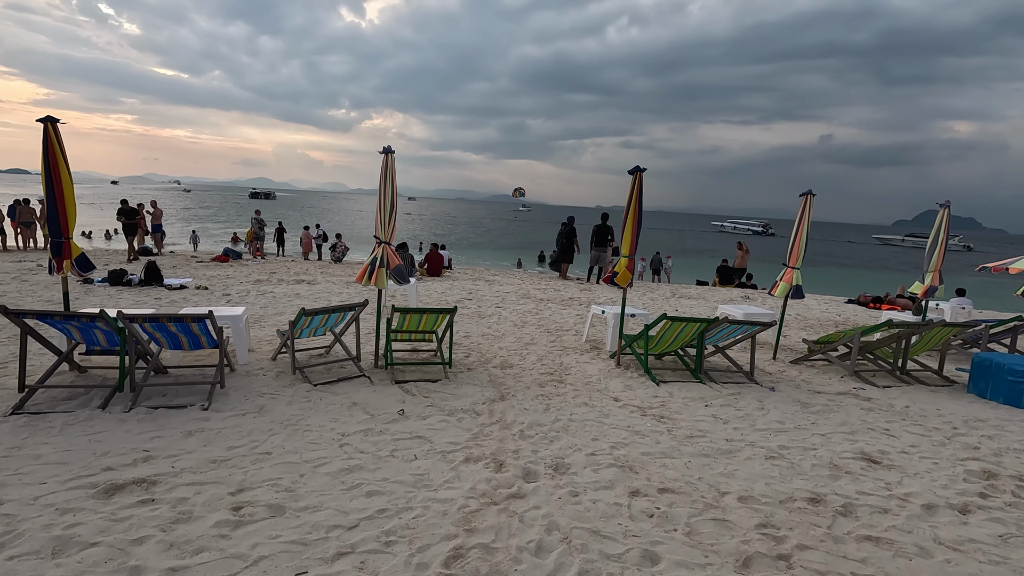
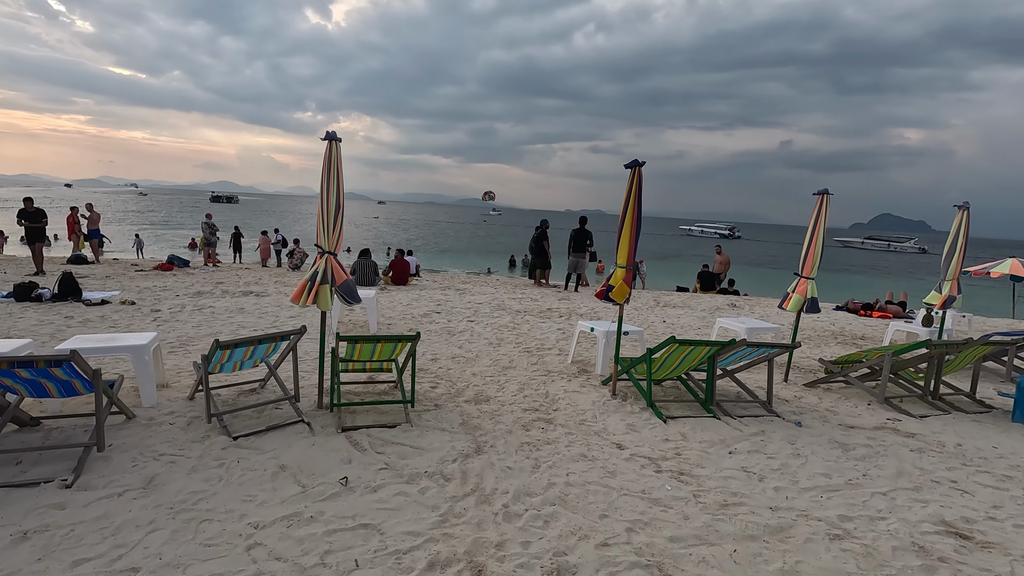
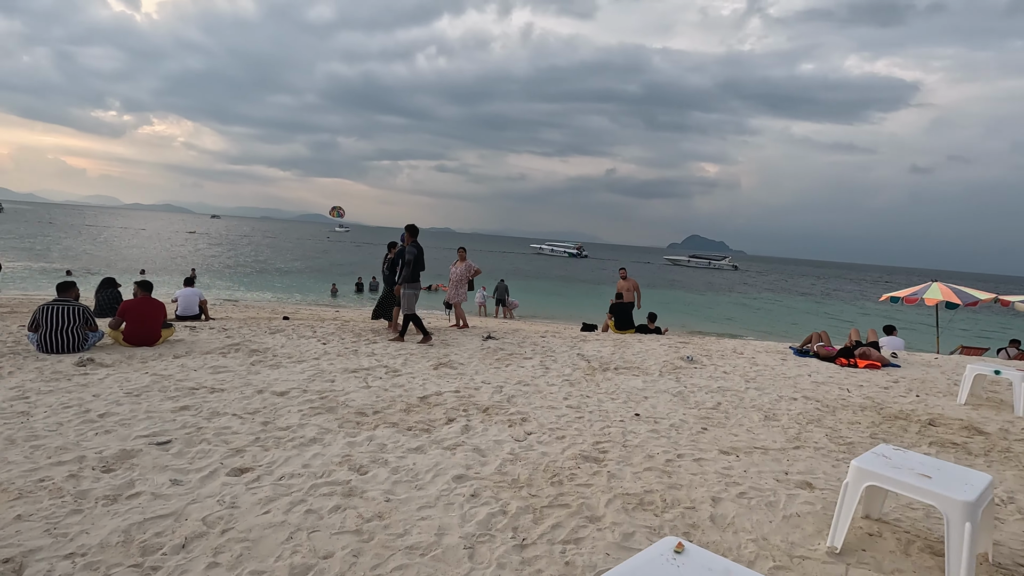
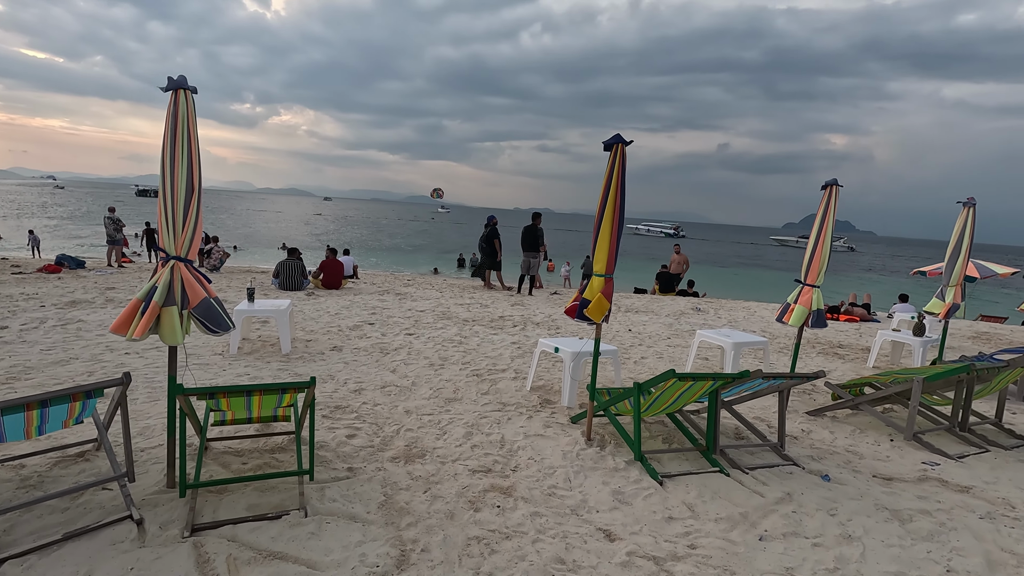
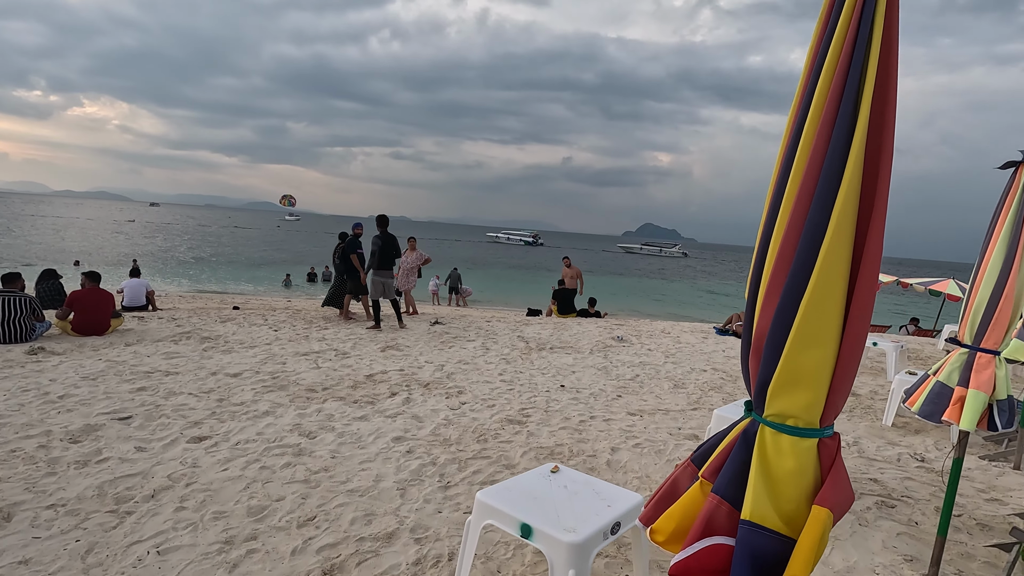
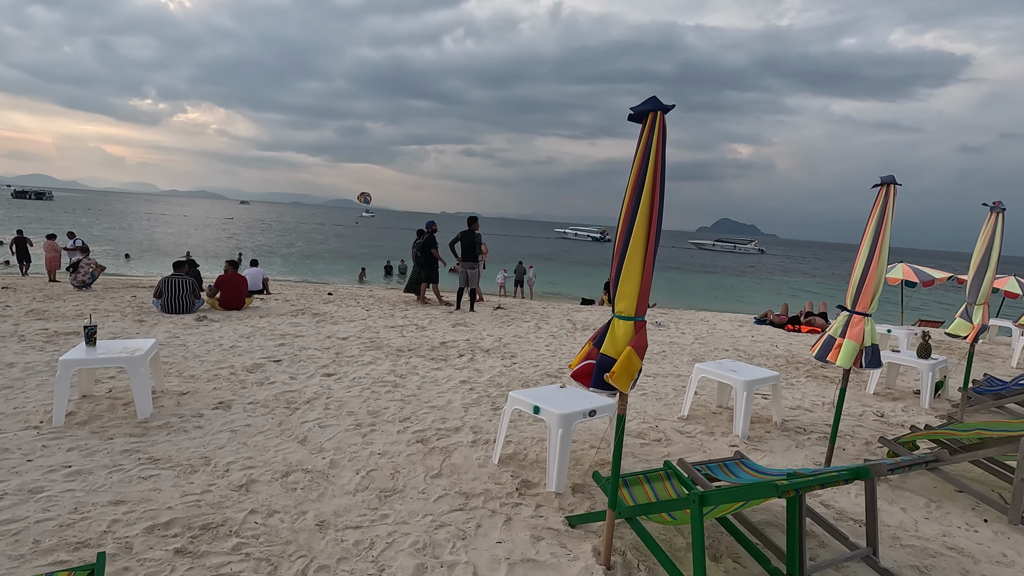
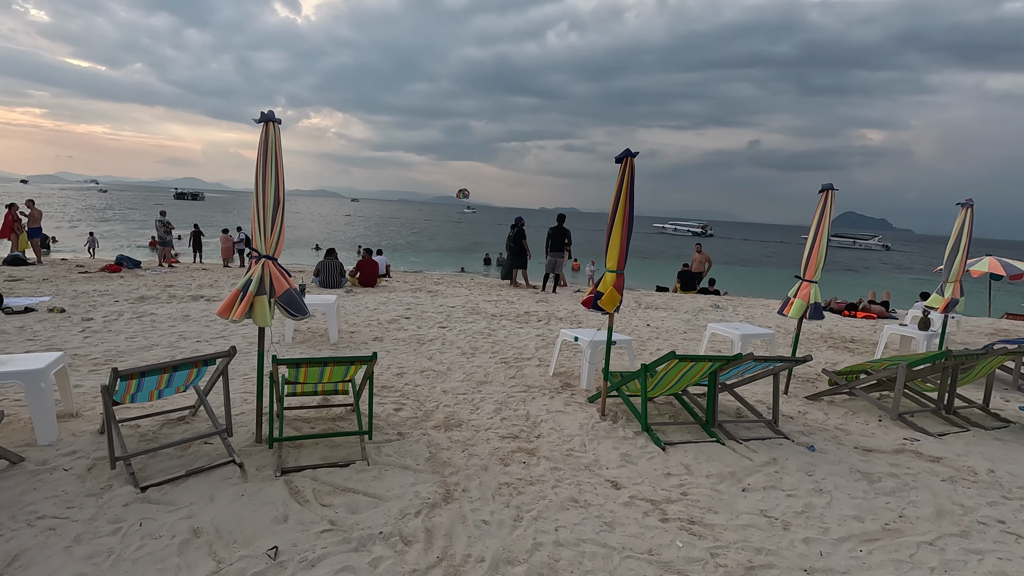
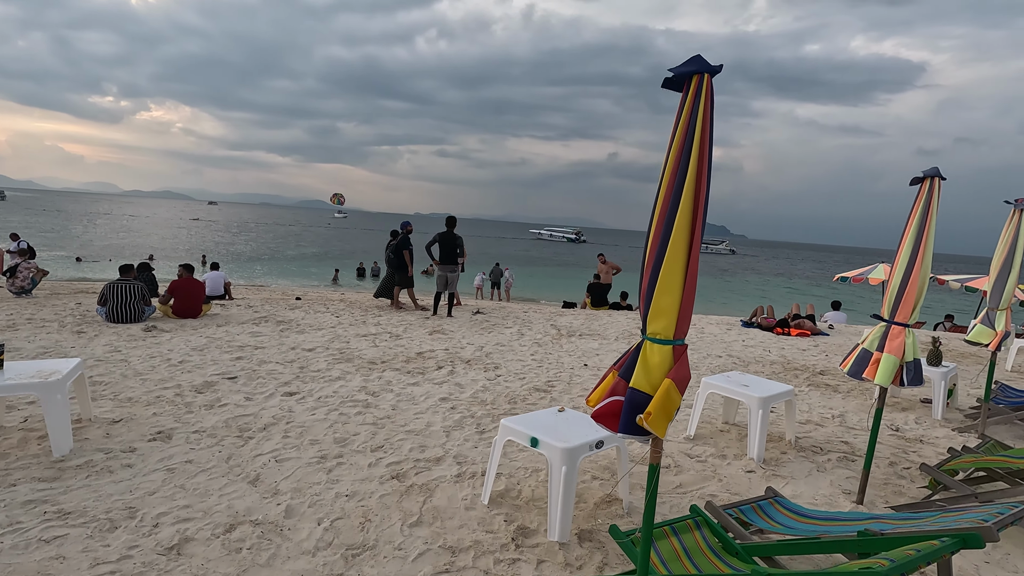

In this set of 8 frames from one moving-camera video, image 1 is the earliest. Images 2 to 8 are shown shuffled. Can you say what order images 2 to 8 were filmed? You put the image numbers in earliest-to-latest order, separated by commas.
2, 7, 4, 6, 8, 5, 3
